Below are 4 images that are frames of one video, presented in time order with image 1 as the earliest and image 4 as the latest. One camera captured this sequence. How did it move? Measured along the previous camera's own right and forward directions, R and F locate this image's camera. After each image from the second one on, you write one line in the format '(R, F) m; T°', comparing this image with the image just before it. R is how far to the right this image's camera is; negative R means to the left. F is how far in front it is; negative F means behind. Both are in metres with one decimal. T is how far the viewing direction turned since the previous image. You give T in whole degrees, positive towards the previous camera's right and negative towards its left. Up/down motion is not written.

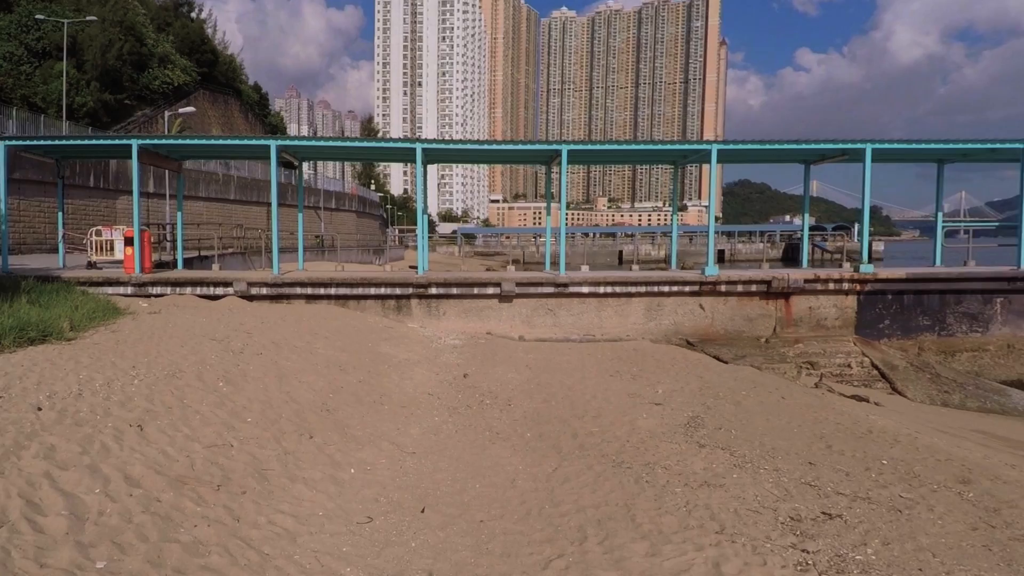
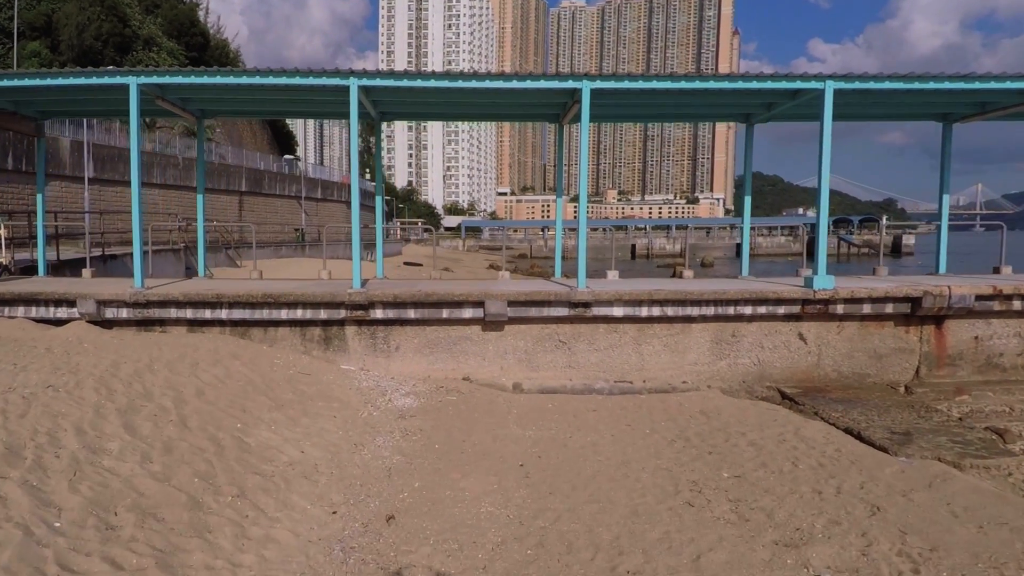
(+0.2, +4.8) m; -1°
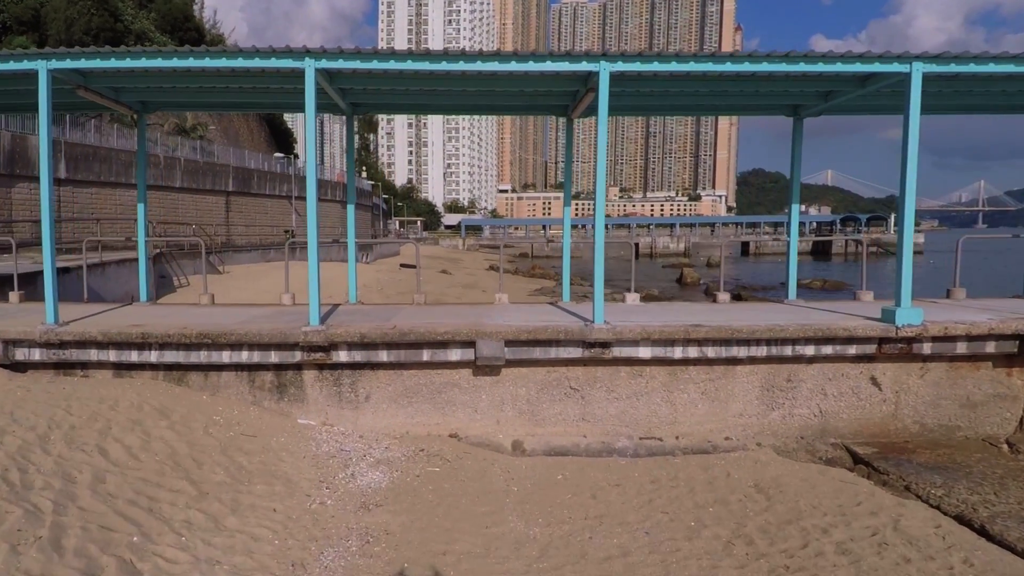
(0.0, +1.7) m; 0°
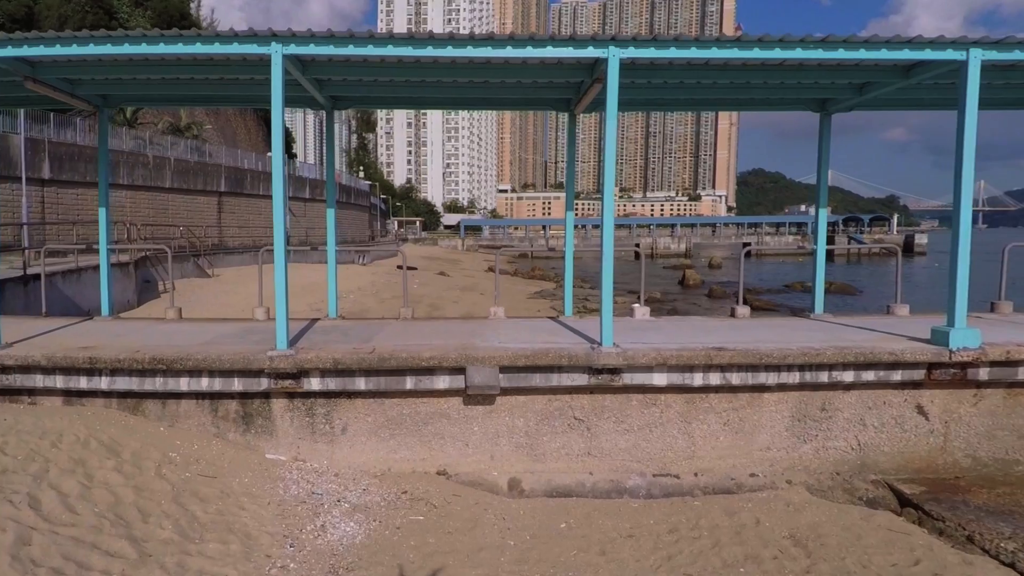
(0.0, +0.8) m; 0°
